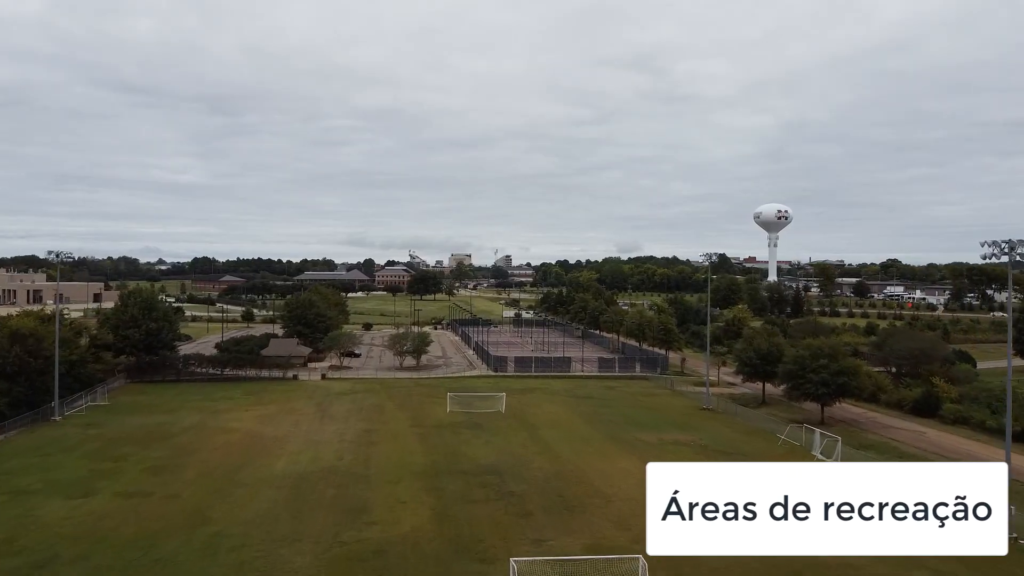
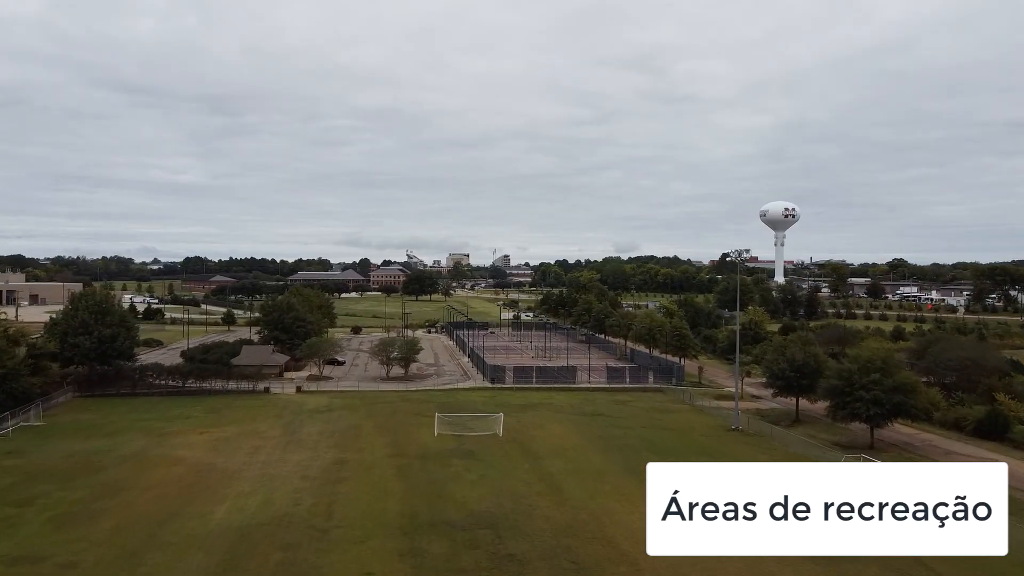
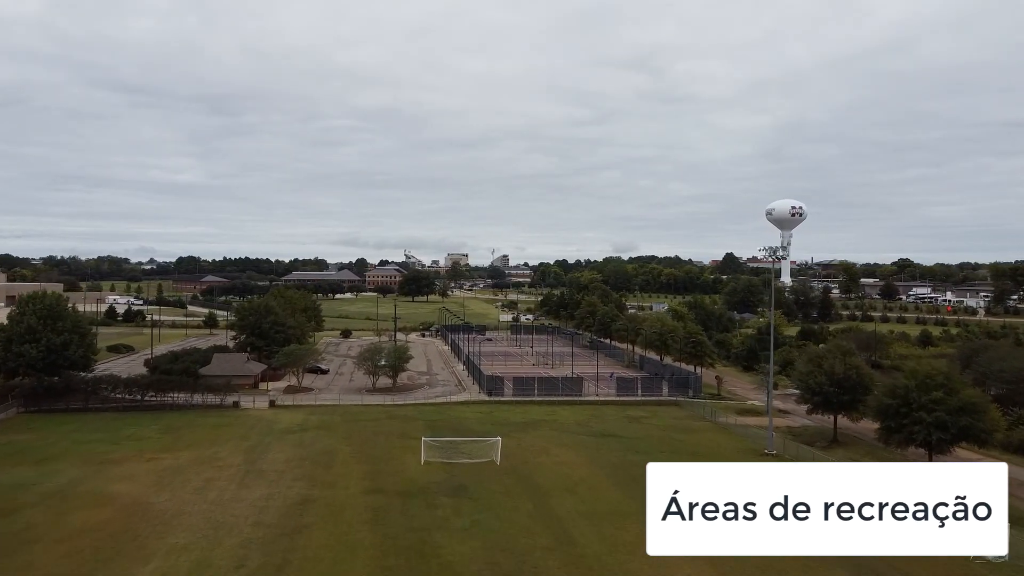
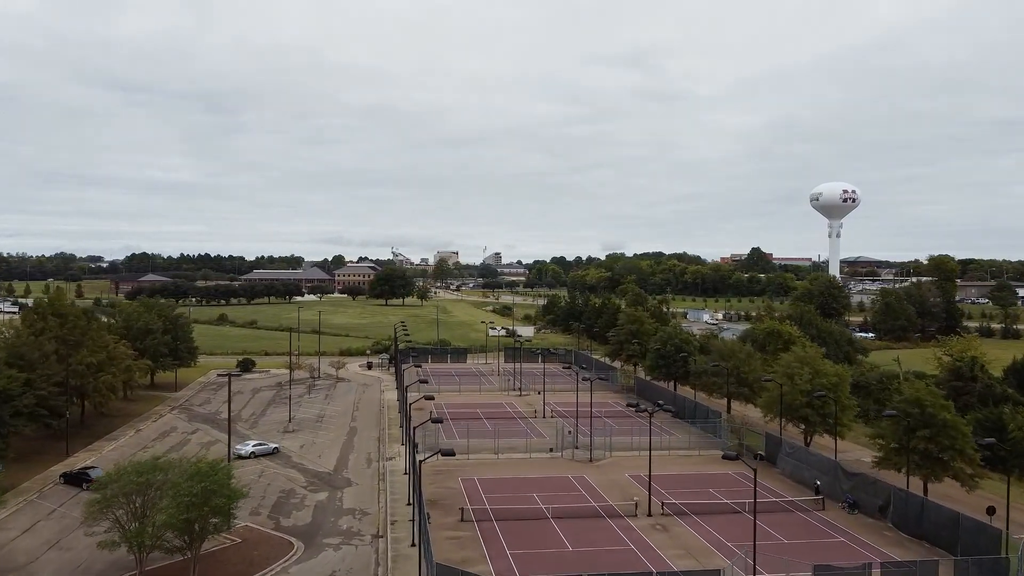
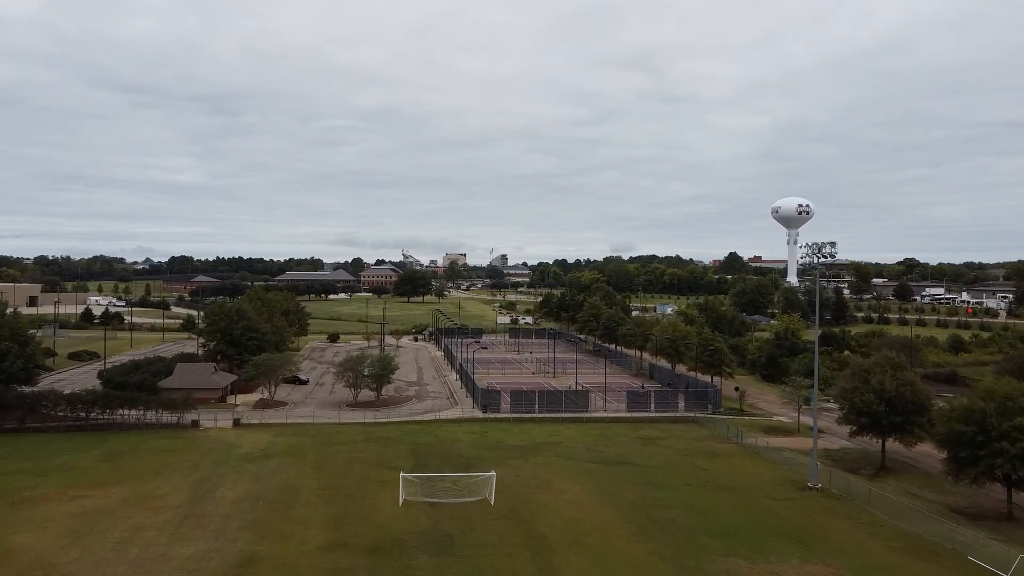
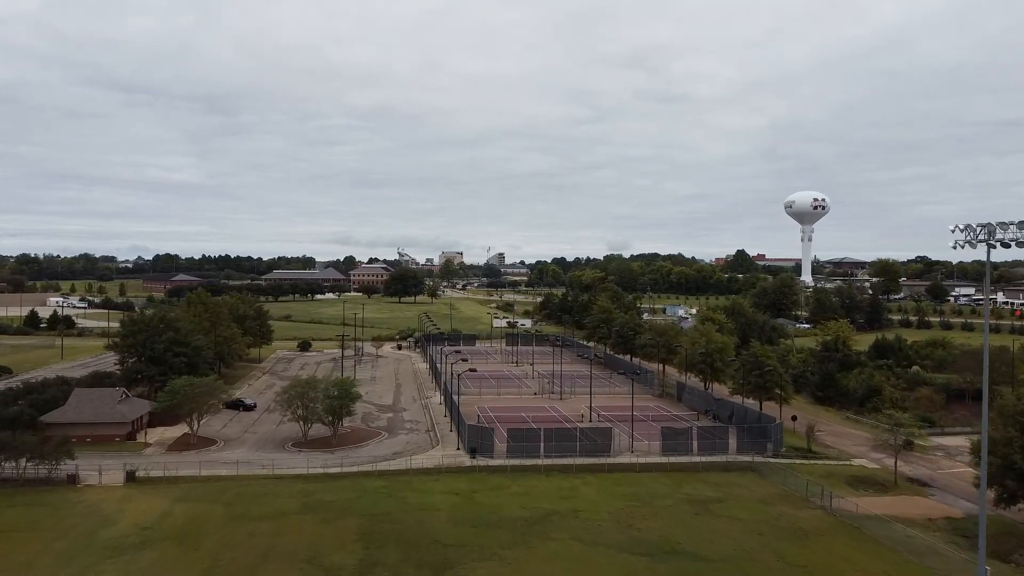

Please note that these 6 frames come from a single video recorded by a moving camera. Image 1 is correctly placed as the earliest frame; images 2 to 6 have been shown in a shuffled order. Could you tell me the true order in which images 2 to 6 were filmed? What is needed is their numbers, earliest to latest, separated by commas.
2, 3, 5, 6, 4
